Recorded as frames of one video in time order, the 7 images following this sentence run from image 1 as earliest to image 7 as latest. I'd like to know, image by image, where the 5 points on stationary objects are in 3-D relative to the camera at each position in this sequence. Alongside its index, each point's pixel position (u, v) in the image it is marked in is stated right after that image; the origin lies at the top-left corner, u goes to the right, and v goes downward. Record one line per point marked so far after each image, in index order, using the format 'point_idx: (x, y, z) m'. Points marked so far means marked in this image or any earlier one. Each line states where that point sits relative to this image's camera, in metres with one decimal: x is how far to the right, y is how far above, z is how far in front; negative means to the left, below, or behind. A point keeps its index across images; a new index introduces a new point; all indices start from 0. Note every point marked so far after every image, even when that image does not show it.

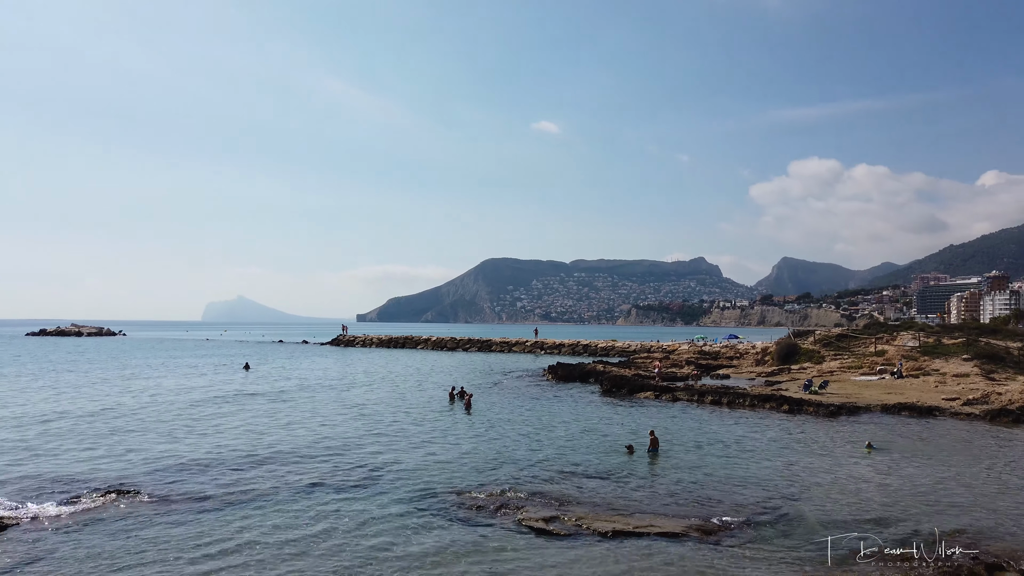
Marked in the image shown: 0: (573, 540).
0: (+1.1, -4.8, +14.2) m
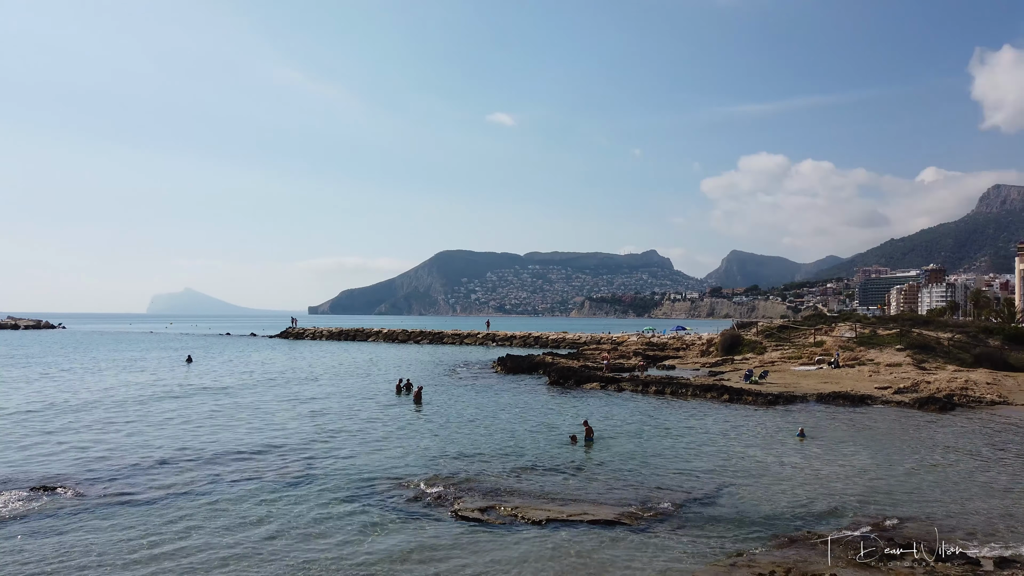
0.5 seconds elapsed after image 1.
0: (-0.1, -4.6, +14.4) m
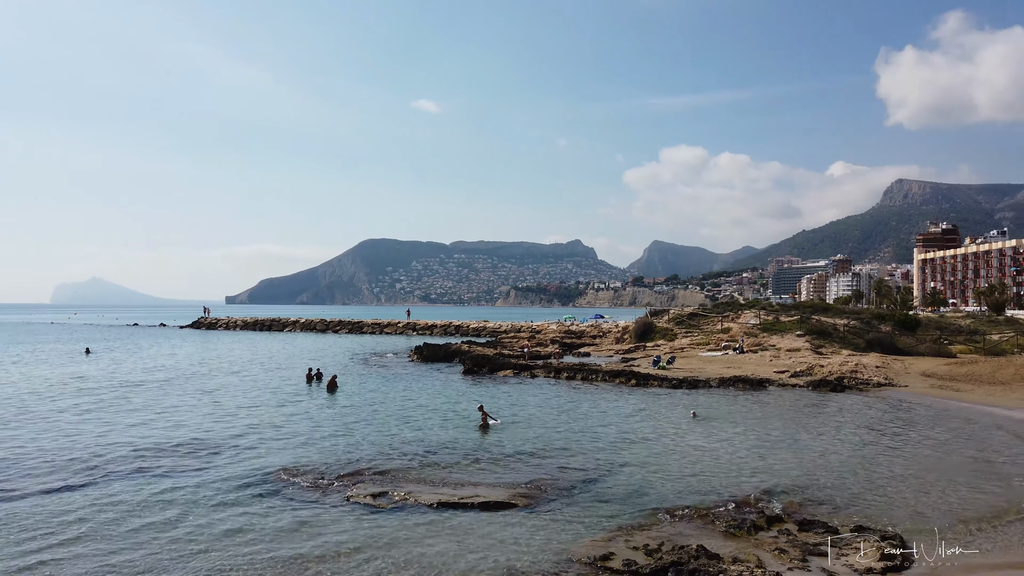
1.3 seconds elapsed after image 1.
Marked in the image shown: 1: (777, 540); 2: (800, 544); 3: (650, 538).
0: (-2.2, -4.3, +14.4) m
1: (+4.3, -4.1, +12.1) m
2: (+4.5, -4.0, +11.8) m
3: (+2.2, -4.0, +12.1) m
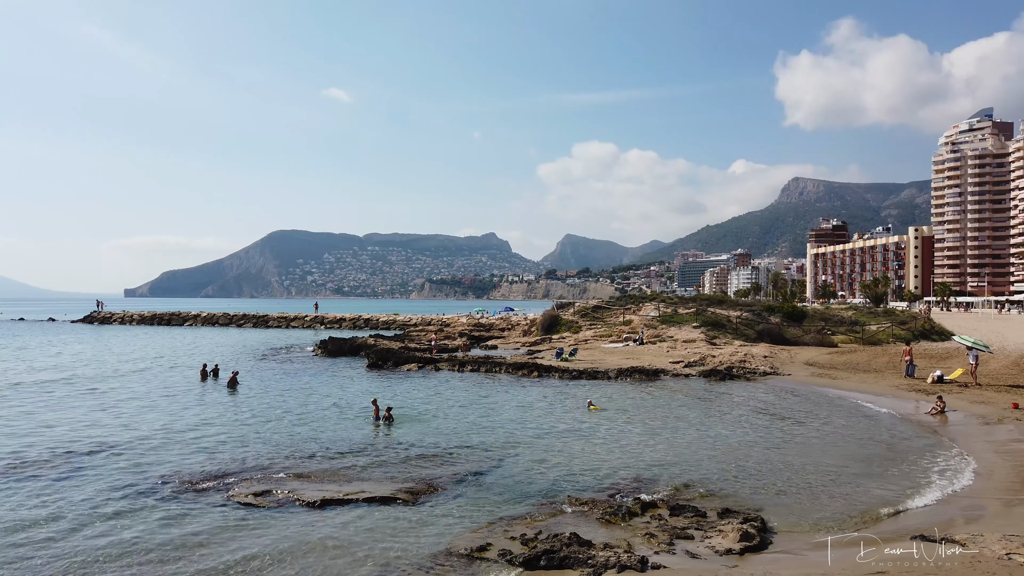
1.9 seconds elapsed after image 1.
0: (-4.4, -4.2, +14.2) m
1: (+2.3, -4.0, +12.6) m
2: (+2.6, -4.0, +12.4) m
3: (+0.3, -4.0, +12.4) m
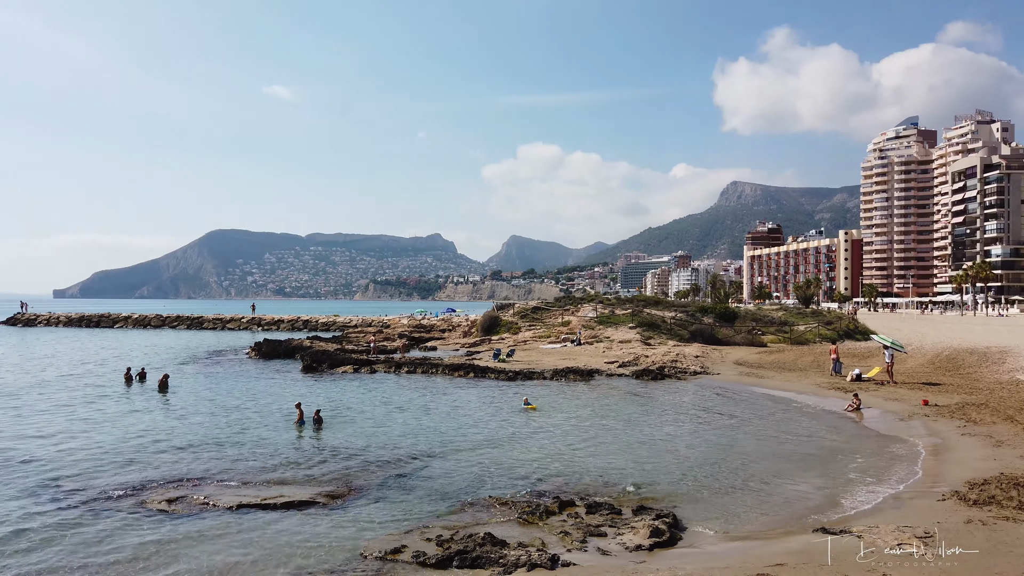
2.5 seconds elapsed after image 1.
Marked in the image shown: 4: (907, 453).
0: (-5.9, -4.3, +13.9) m
1: (+0.9, -4.0, +12.8) m
2: (+1.2, -4.0, +12.6) m
3: (-1.1, -4.0, +12.5) m
4: (+9.6, -4.0, +18.2) m
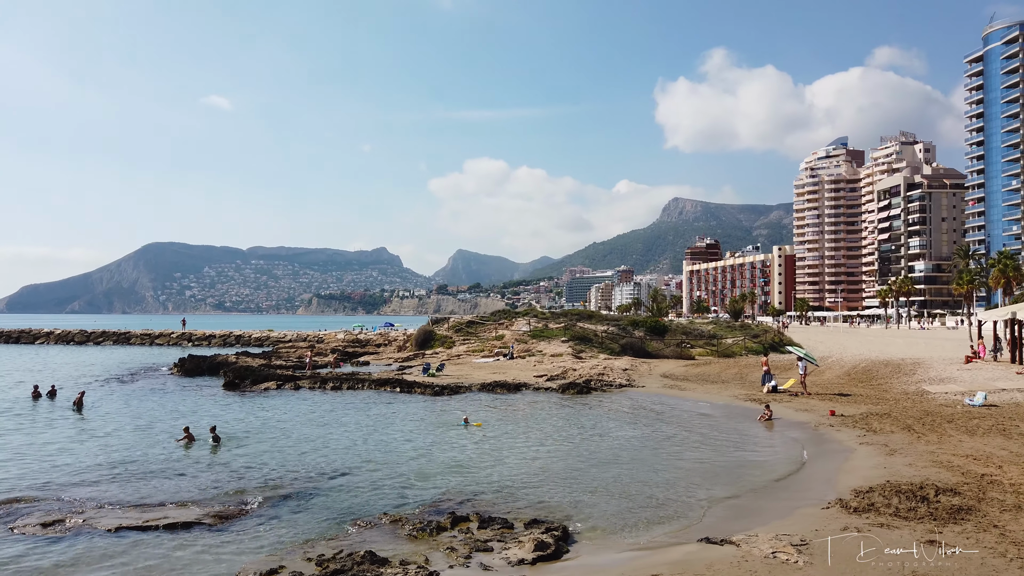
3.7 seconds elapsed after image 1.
0: (-7.9, -4.5, +13.3) m
1: (-1.0, -4.2, +12.6) m
2: (-0.7, -4.2, +12.4) m
3: (-3.0, -4.2, +12.2) m
4: (+7.3, -4.3, +18.6) m
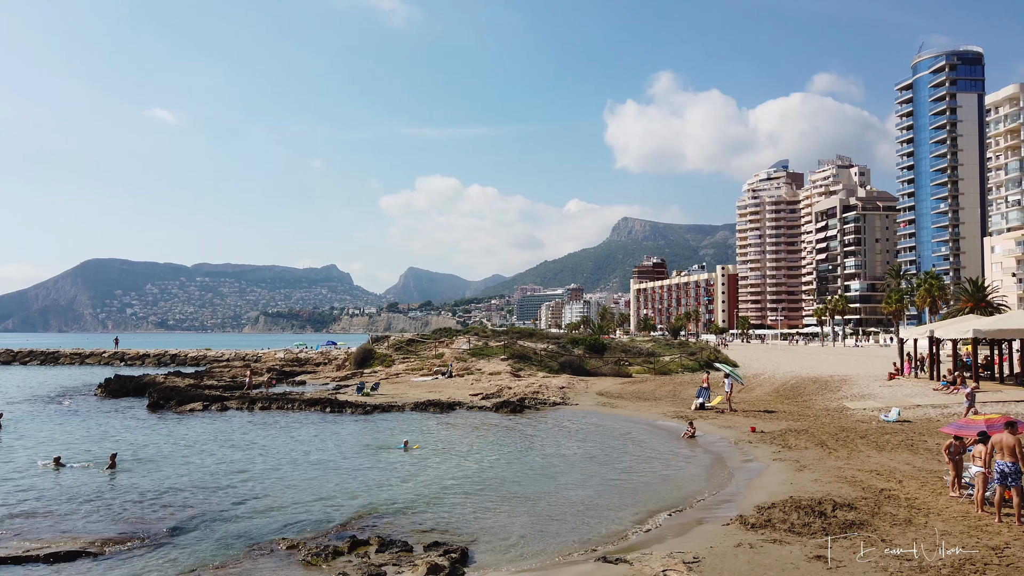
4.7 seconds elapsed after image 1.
0: (-9.6, -4.8, +12.6) m
1: (-2.7, -4.5, +12.3) m
2: (-2.4, -4.5, +12.2) m
3: (-4.7, -4.5, +11.8) m
4: (+5.2, -4.8, +18.8) m
